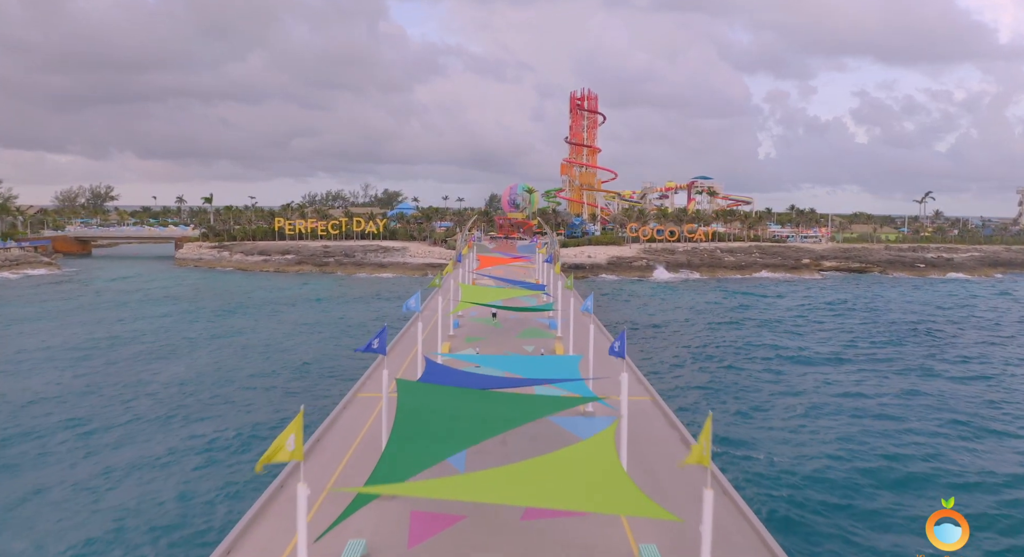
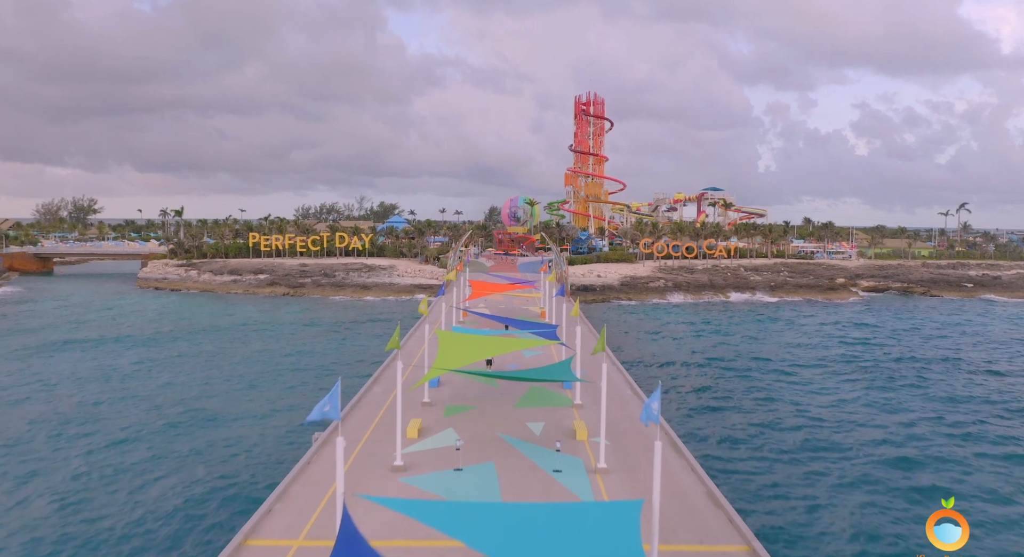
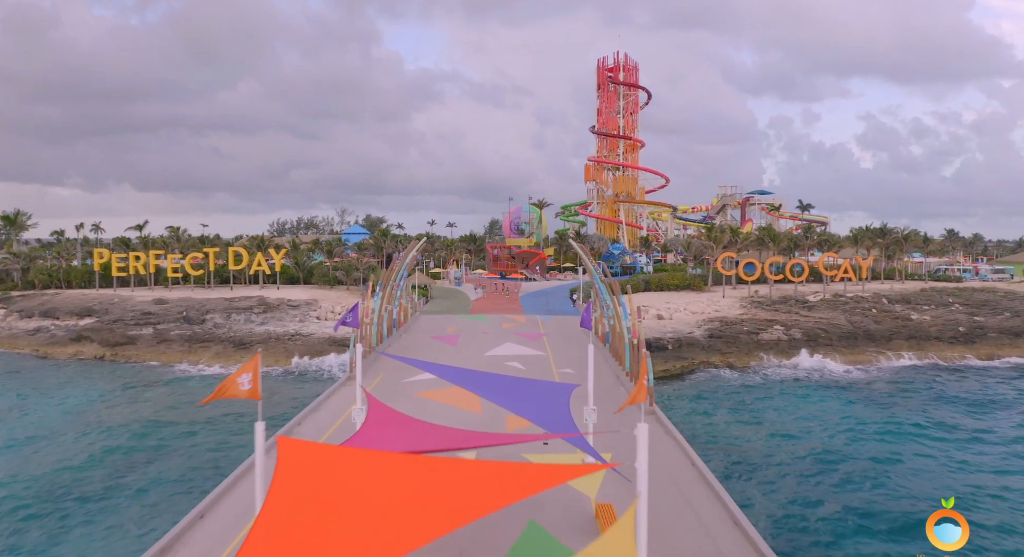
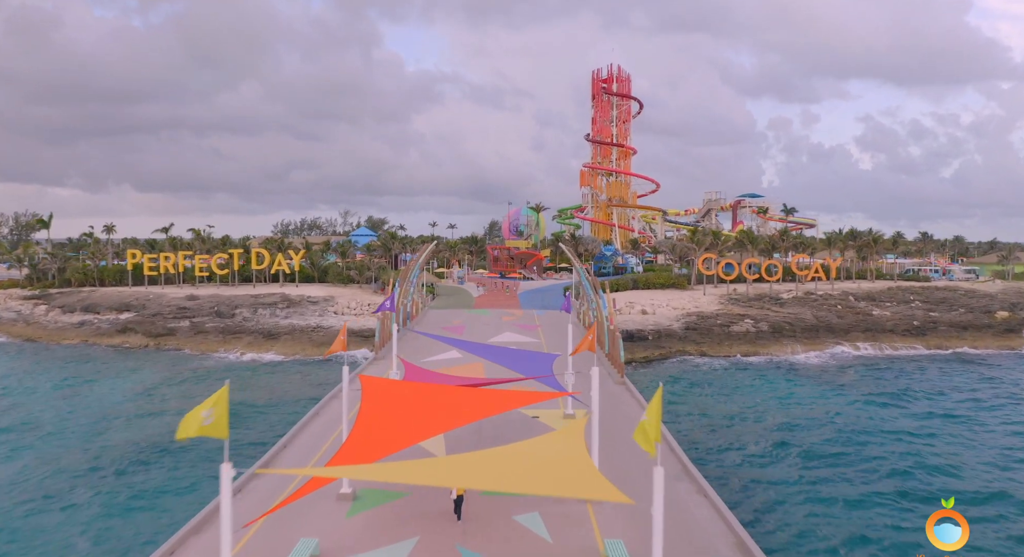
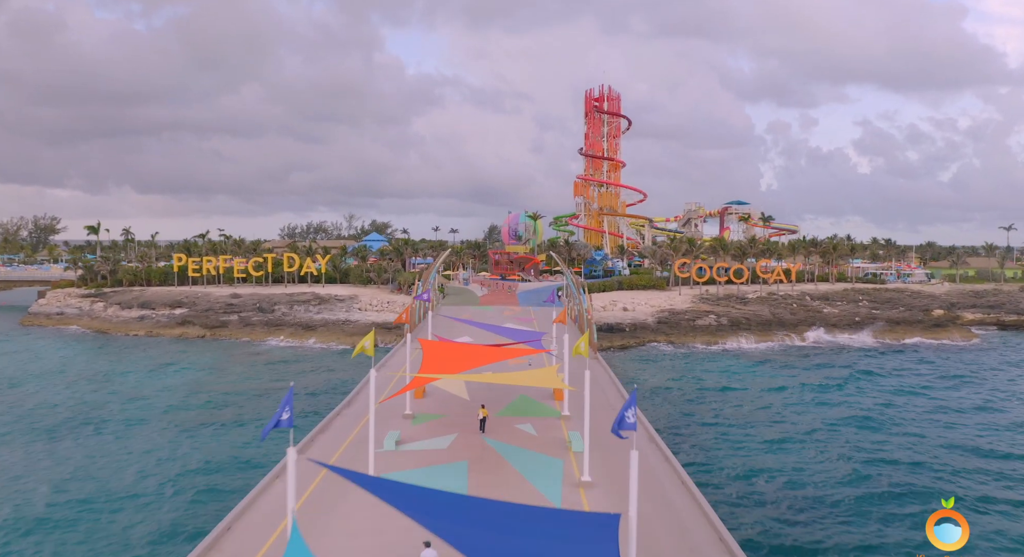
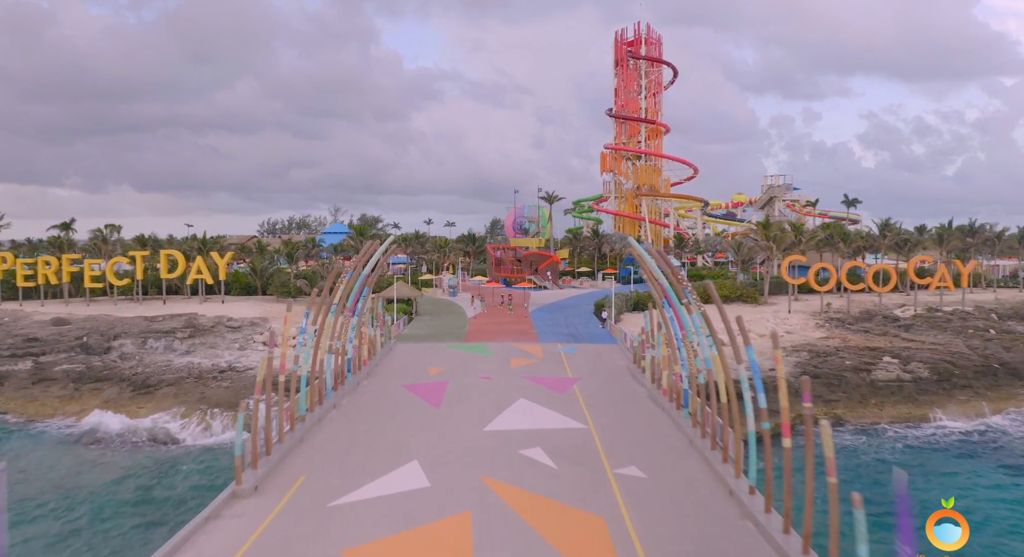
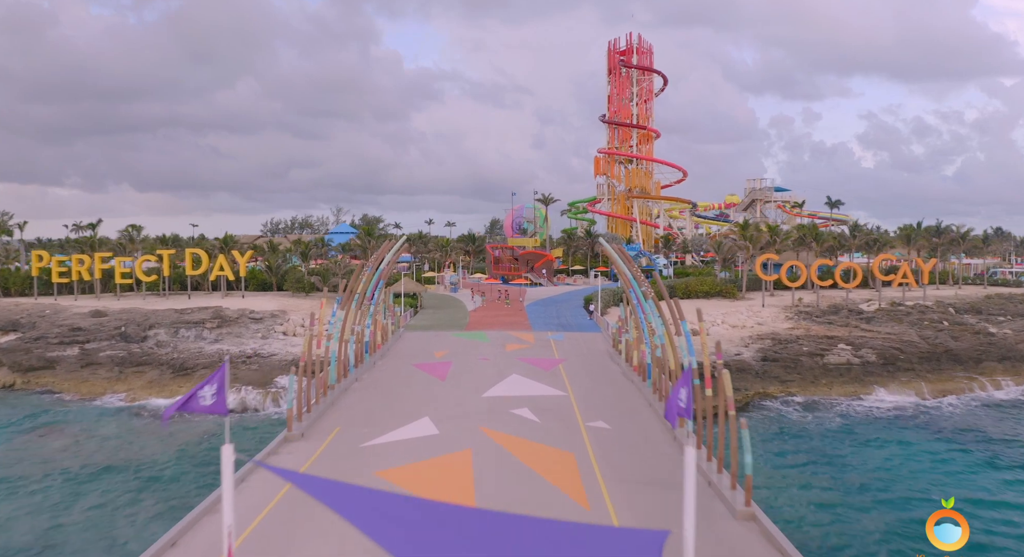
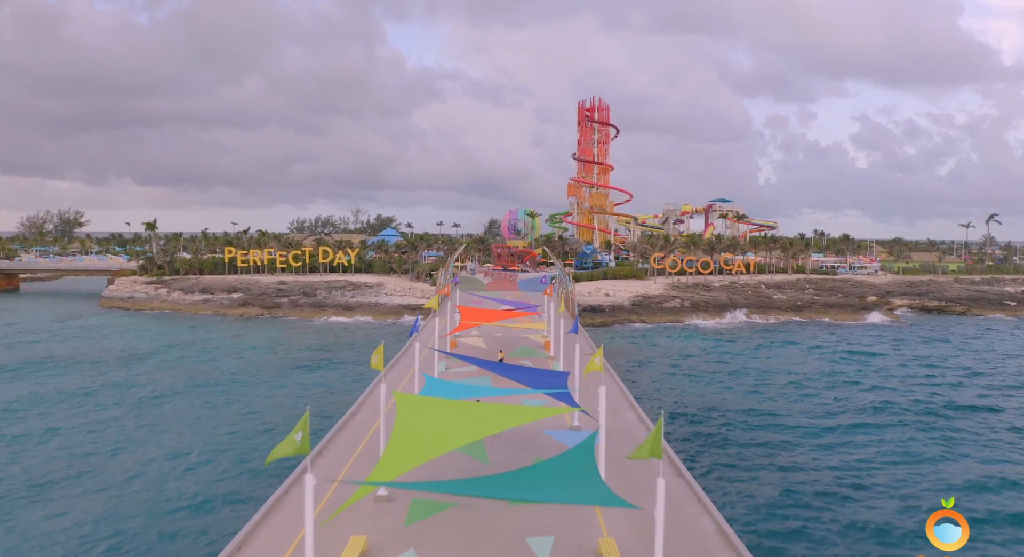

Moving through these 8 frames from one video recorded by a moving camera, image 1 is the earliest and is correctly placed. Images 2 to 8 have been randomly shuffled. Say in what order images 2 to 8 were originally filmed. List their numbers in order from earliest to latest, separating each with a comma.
2, 8, 5, 4, 3, 7, 6
